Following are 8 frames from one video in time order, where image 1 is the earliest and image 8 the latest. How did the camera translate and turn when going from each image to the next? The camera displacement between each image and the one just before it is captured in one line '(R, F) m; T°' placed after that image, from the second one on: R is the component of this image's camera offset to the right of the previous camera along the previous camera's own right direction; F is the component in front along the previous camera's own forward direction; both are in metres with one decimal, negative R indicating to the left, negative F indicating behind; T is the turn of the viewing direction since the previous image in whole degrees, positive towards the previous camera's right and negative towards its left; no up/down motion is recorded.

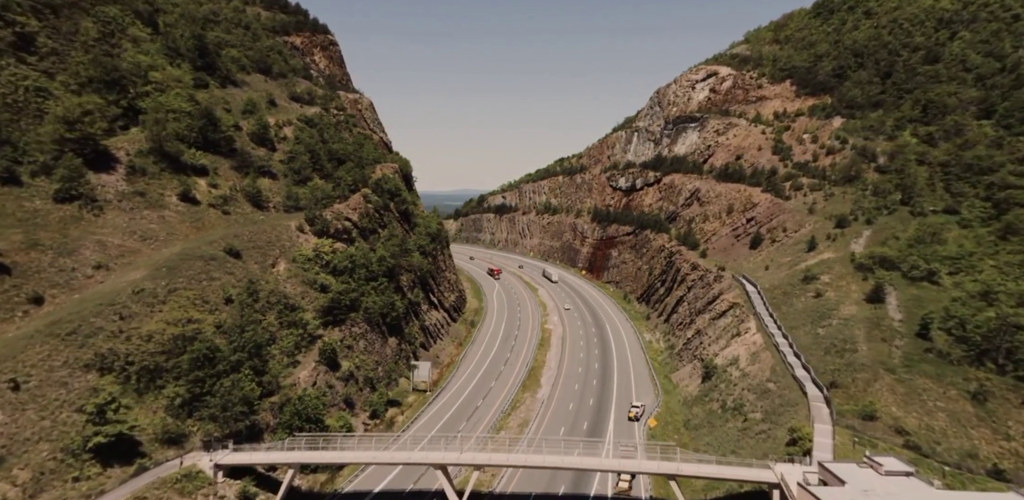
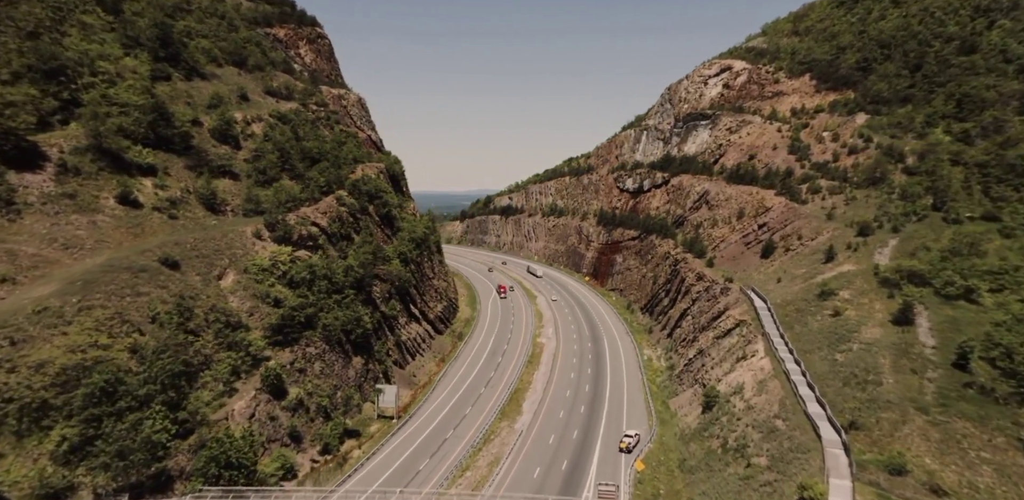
(+2.9, +4.6) m; -2°
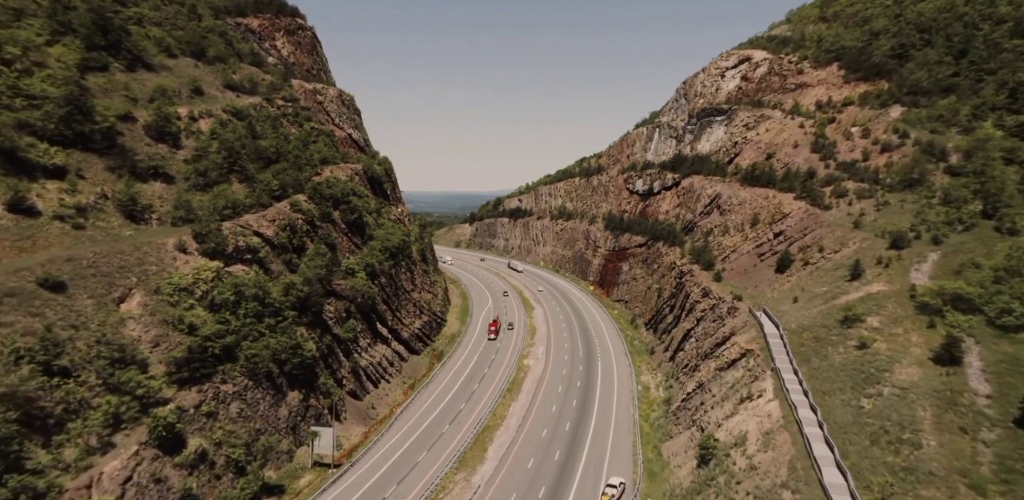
(+4.2, +6.2) m; -2°
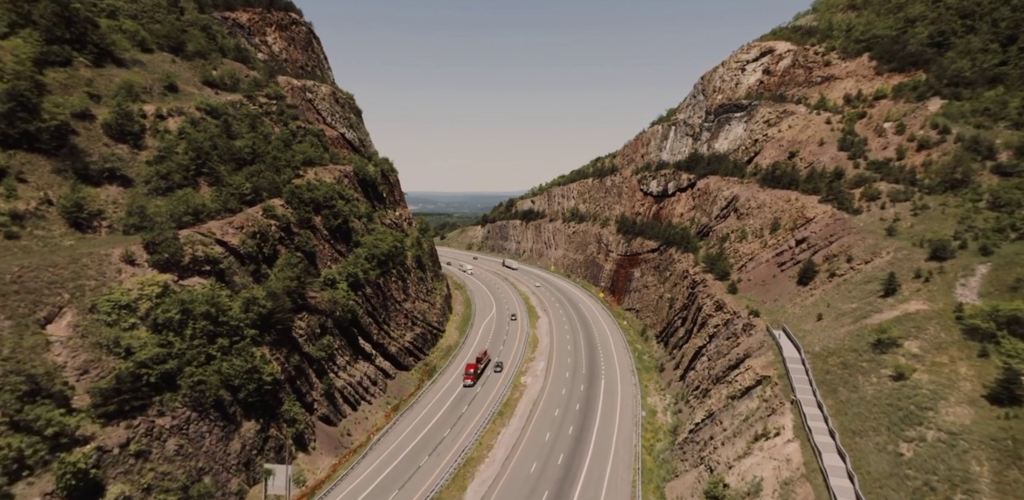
(+2.5, +4.2) m; -2°
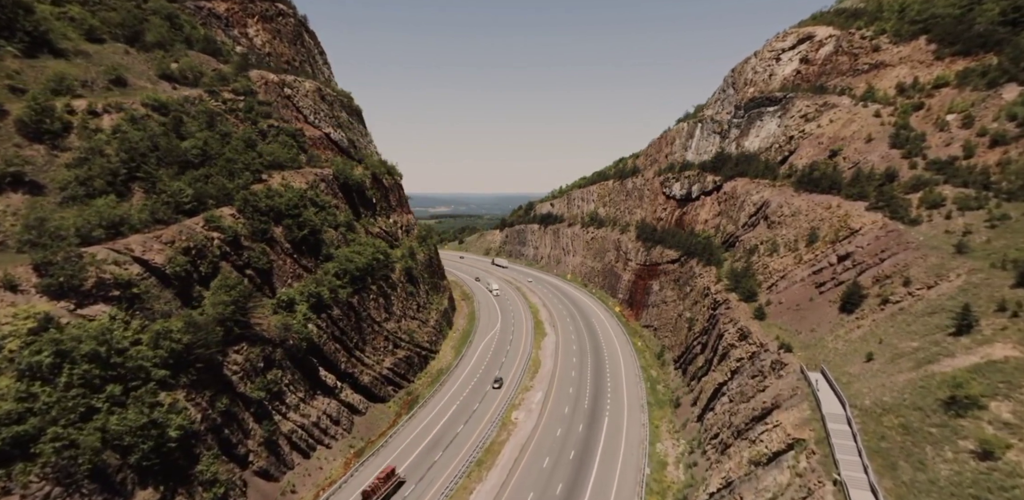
(+3.8, +6.9) m; -3°
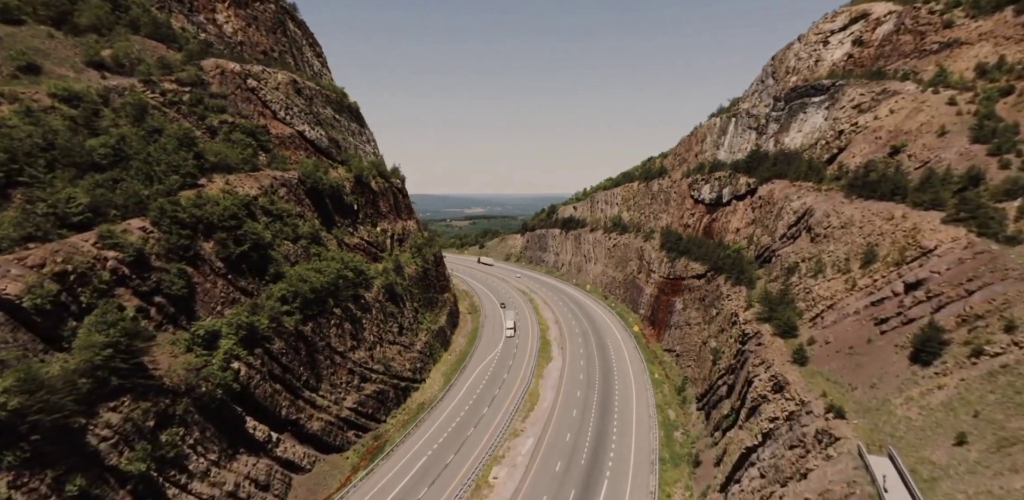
(+4.3, +8.2) m; -4°
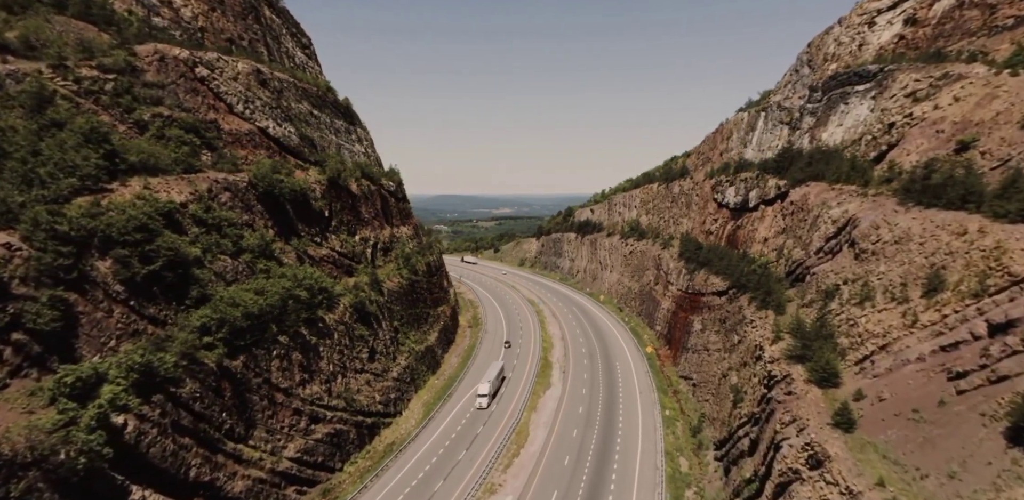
(+3.8, +7.4) m; -3°
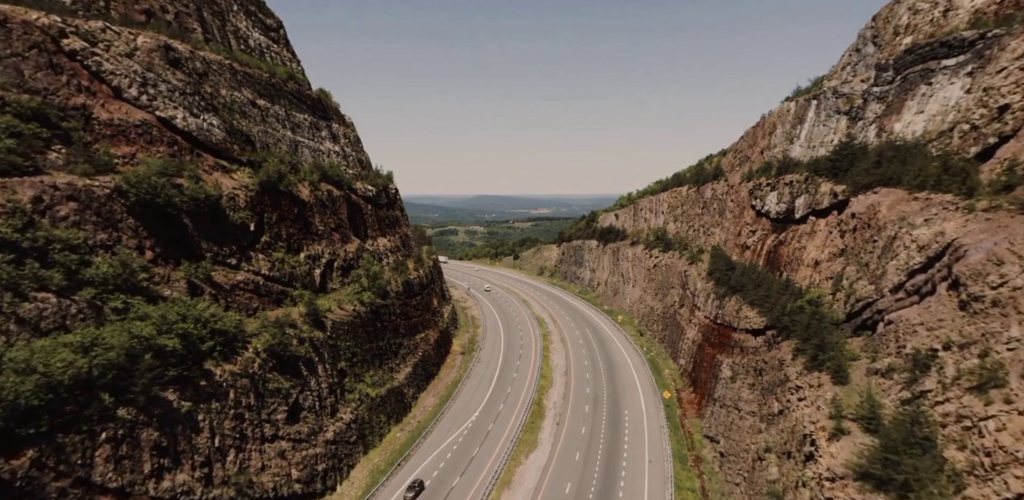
(+5.7, +12.0) m; -4°
